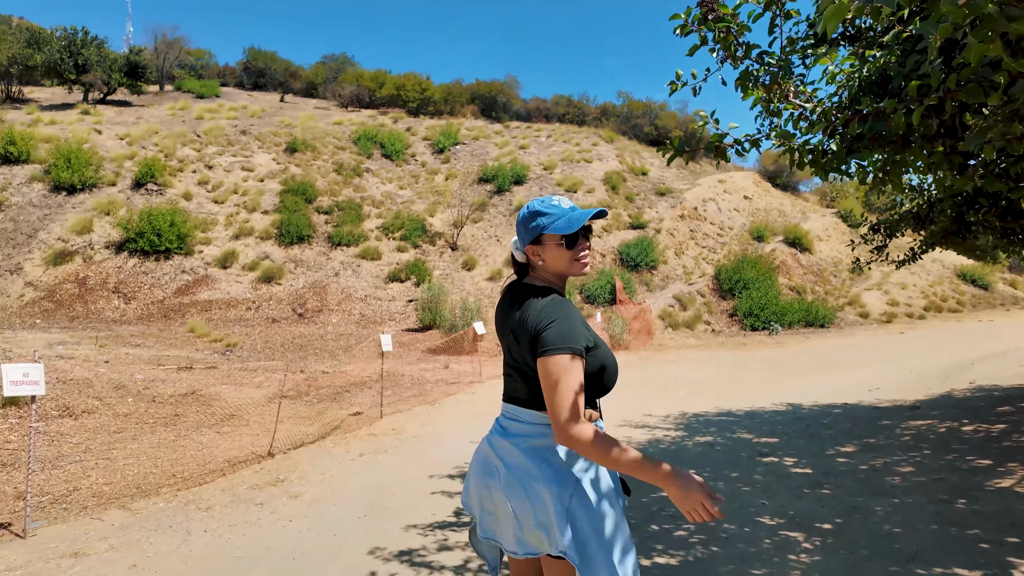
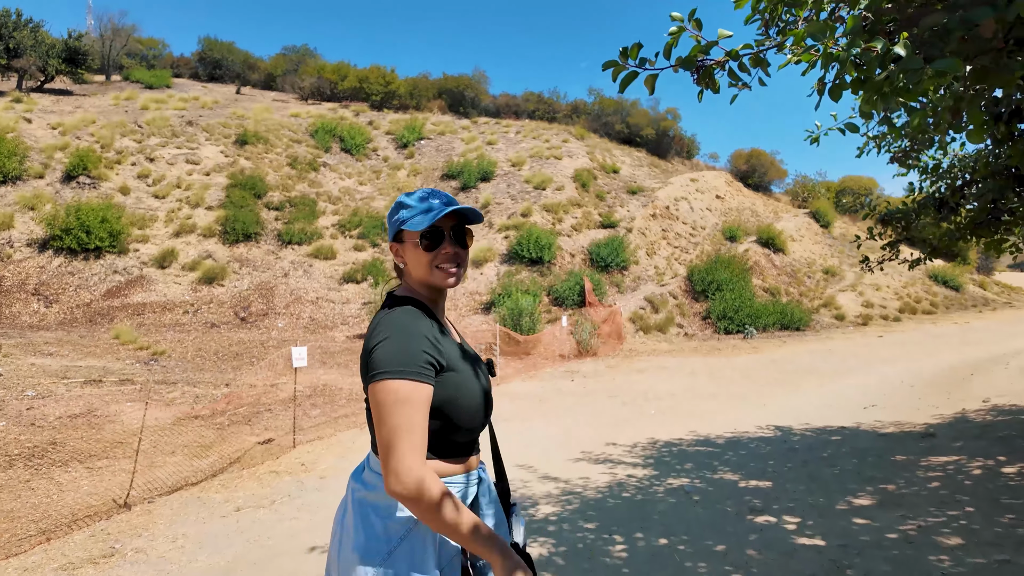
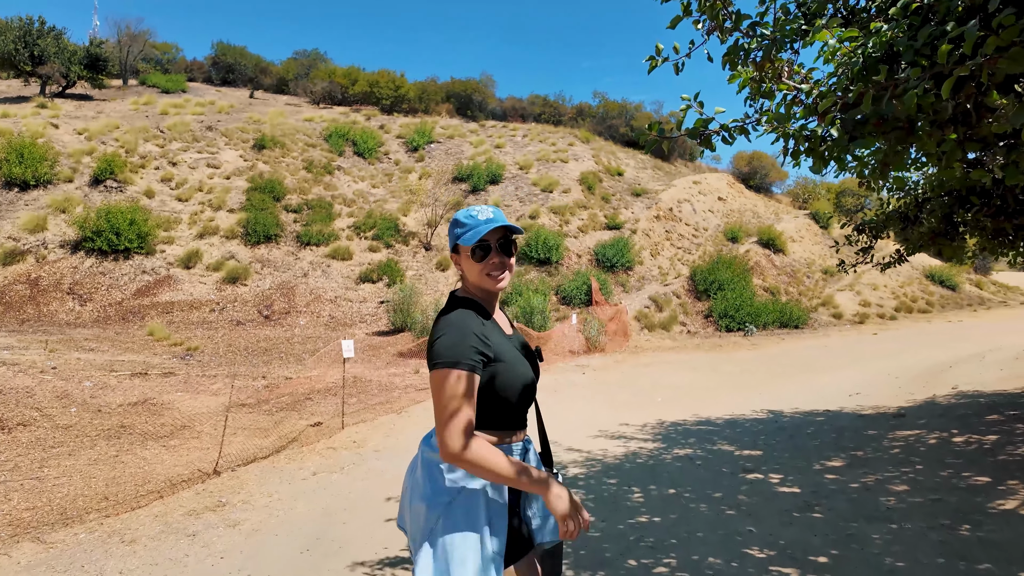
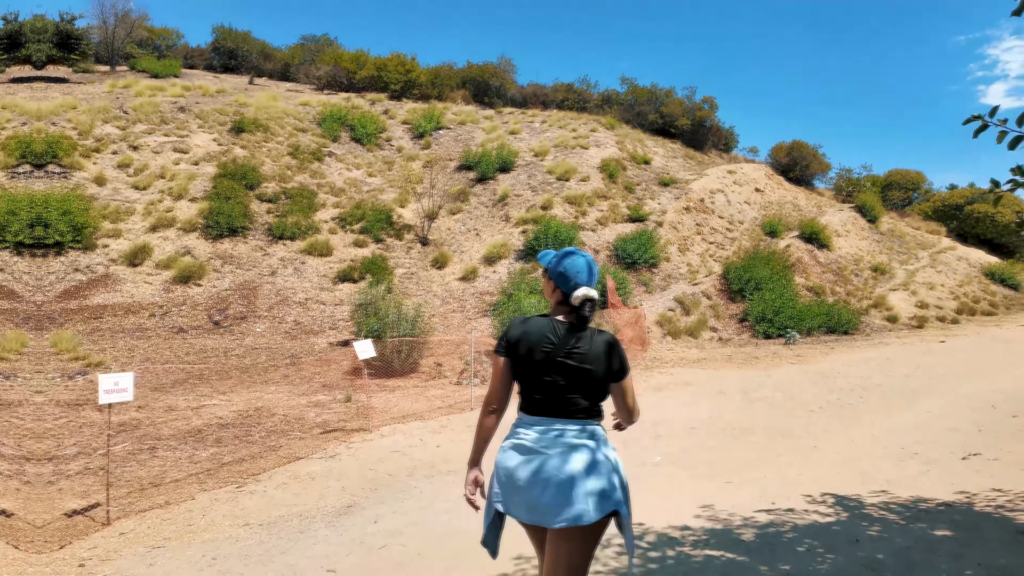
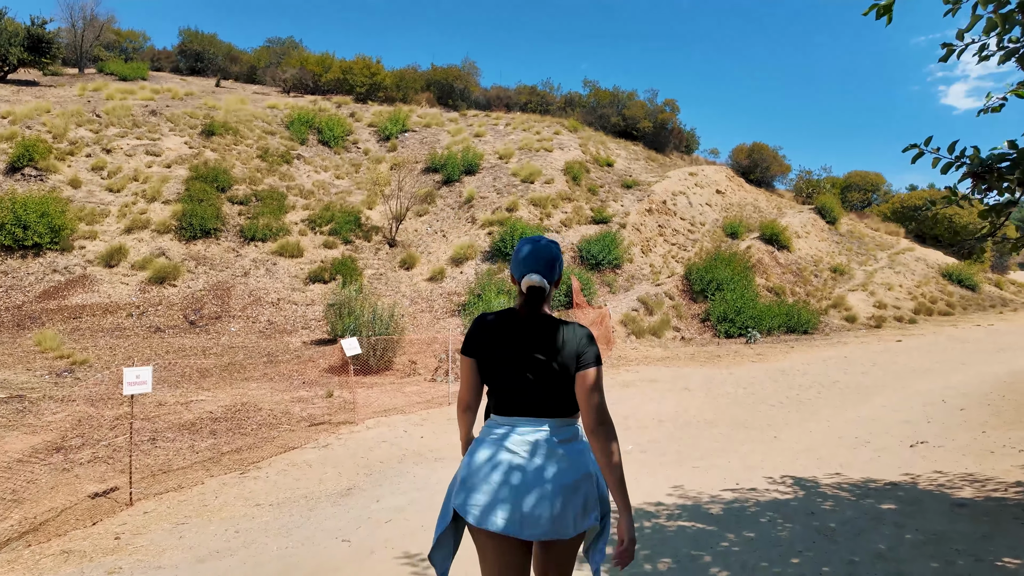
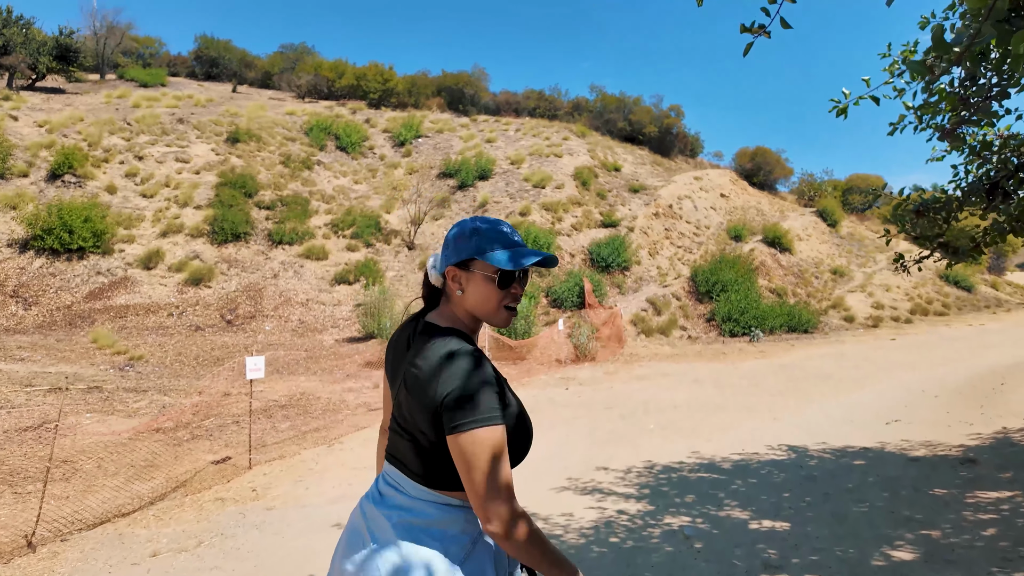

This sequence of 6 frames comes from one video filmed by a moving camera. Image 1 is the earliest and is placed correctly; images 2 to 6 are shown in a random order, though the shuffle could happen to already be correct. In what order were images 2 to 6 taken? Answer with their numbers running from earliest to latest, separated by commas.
3, 2, 6, 5, 4
